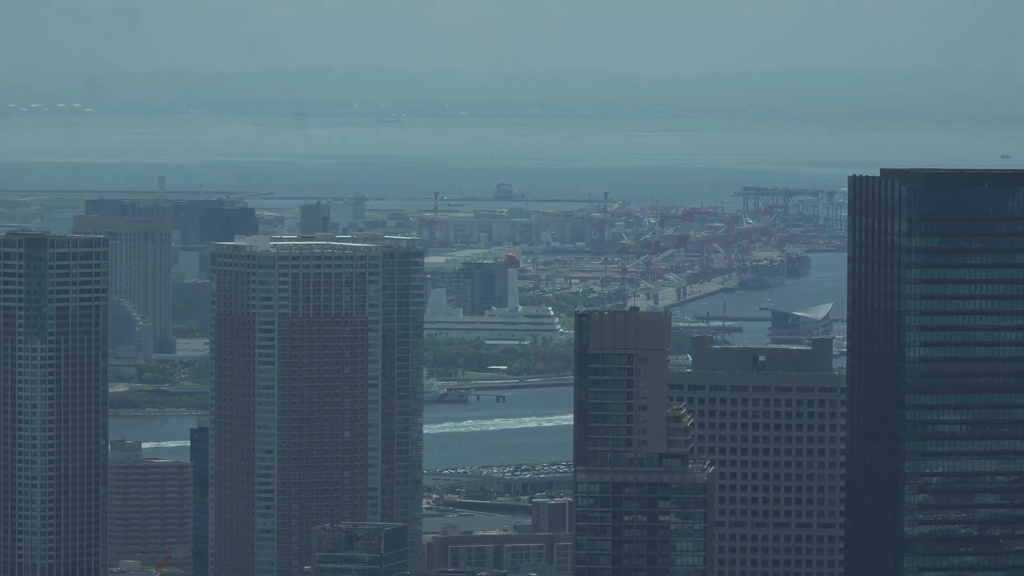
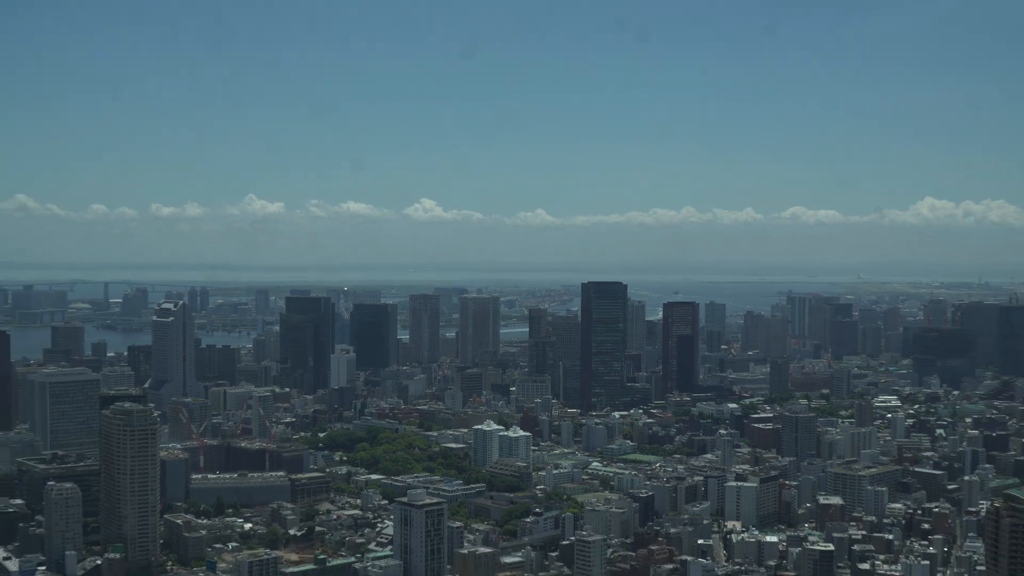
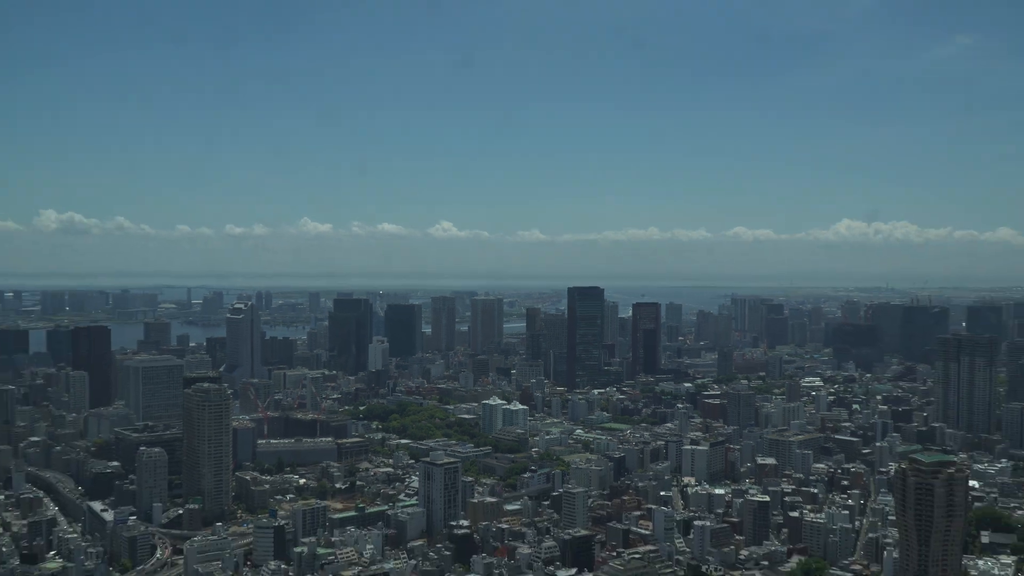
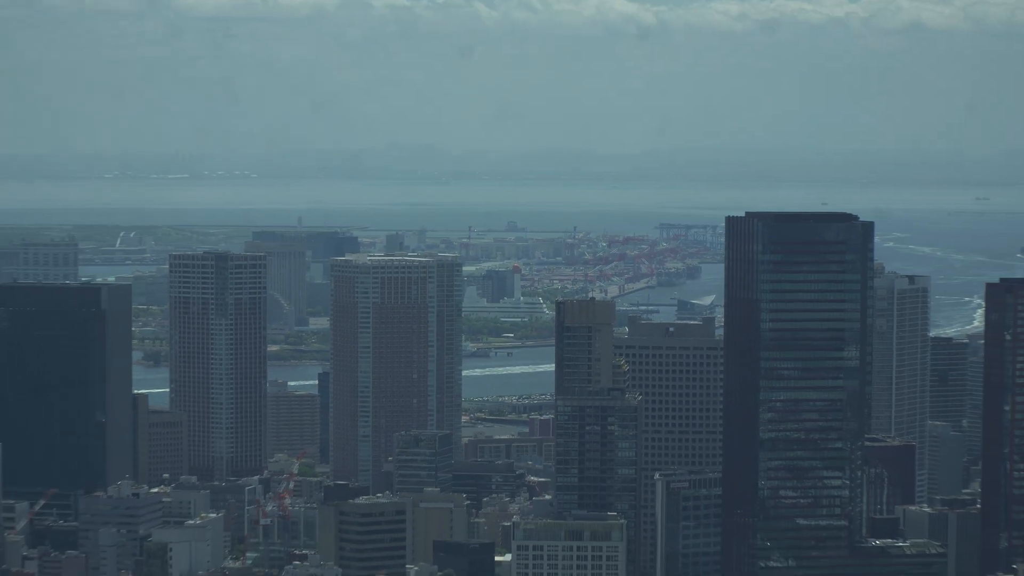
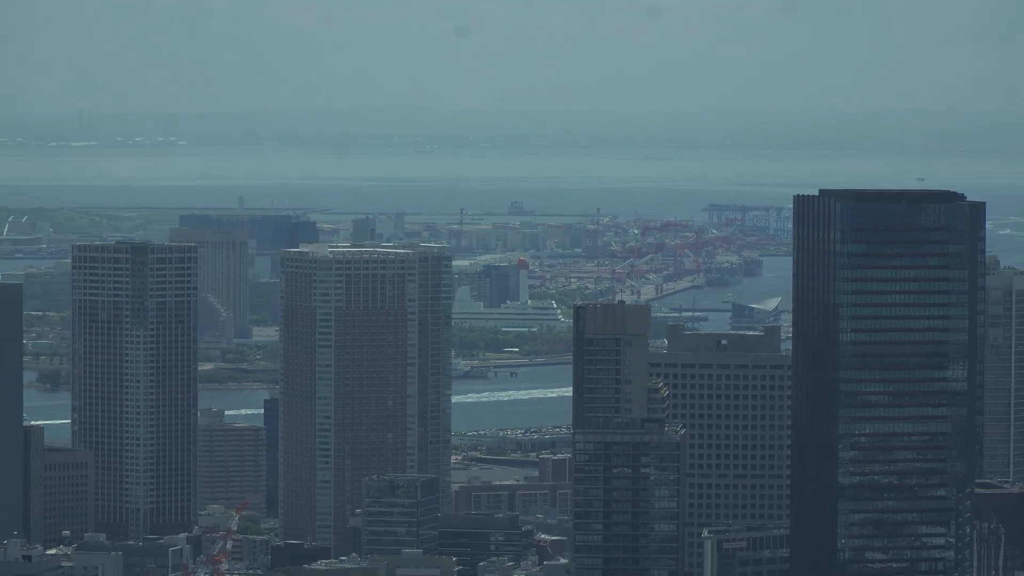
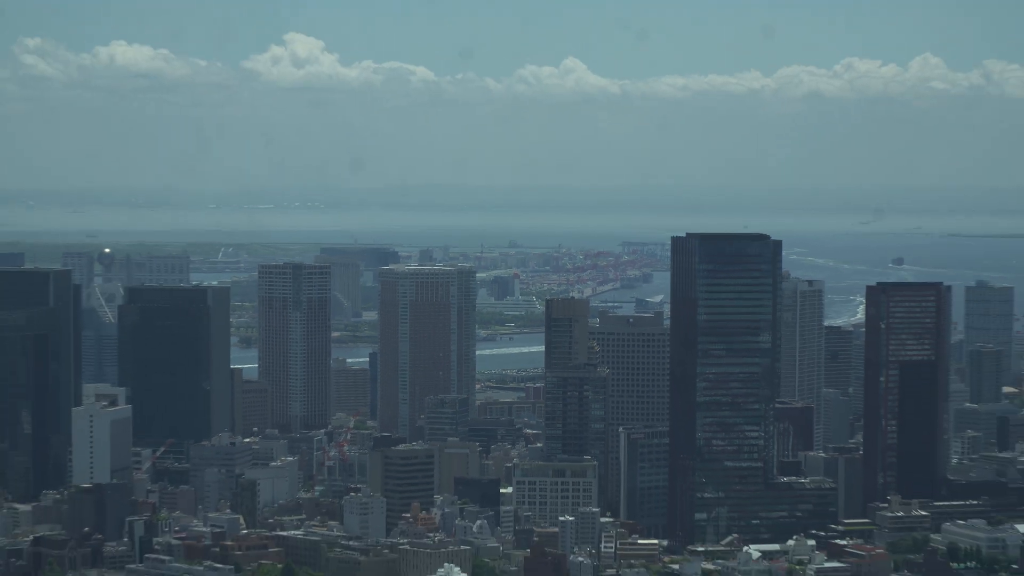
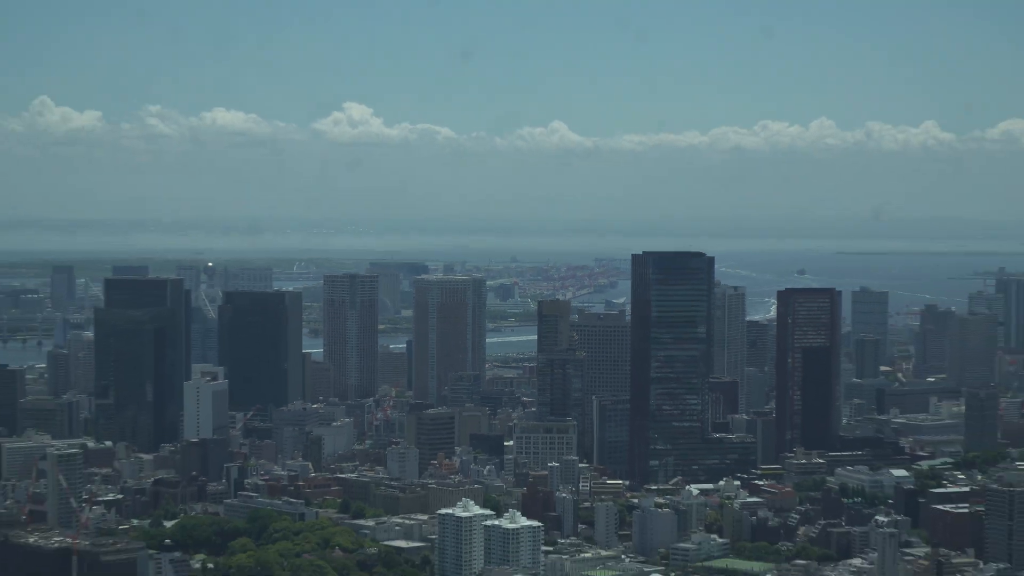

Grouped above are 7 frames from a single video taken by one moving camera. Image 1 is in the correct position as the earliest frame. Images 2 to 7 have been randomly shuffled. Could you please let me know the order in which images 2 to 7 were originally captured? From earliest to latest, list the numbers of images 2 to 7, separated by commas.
5, 4, 6, 7, 2, 3
